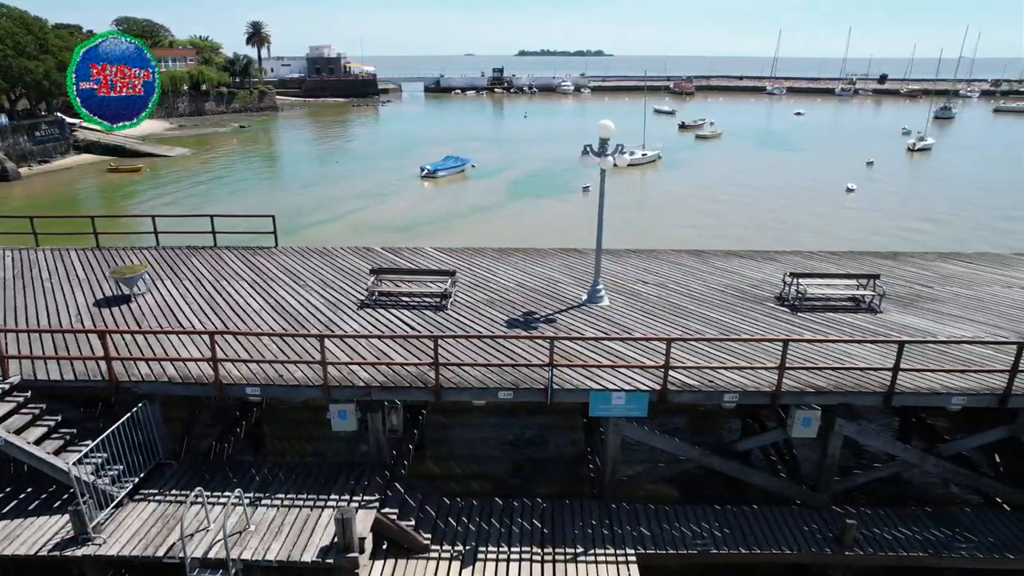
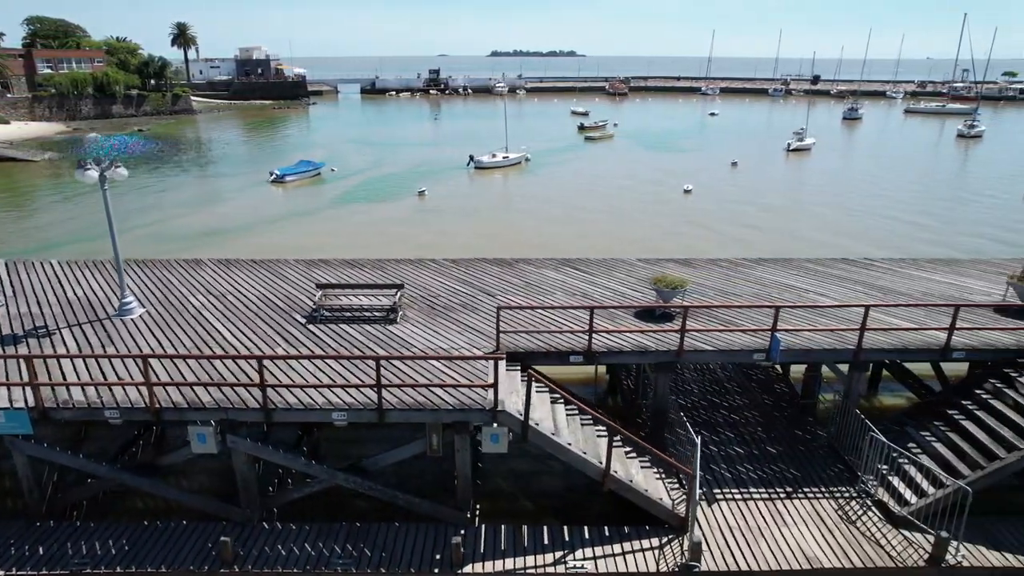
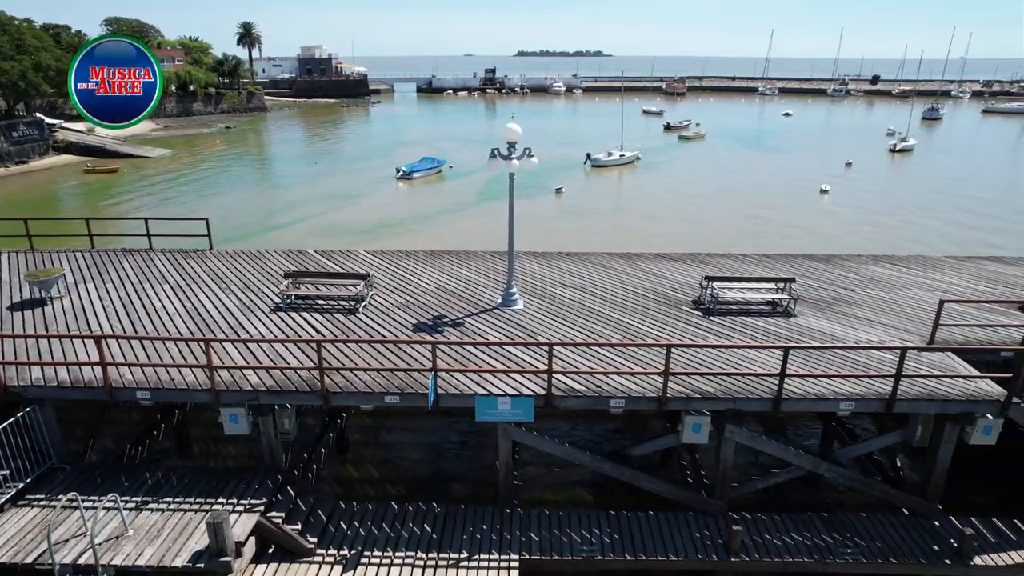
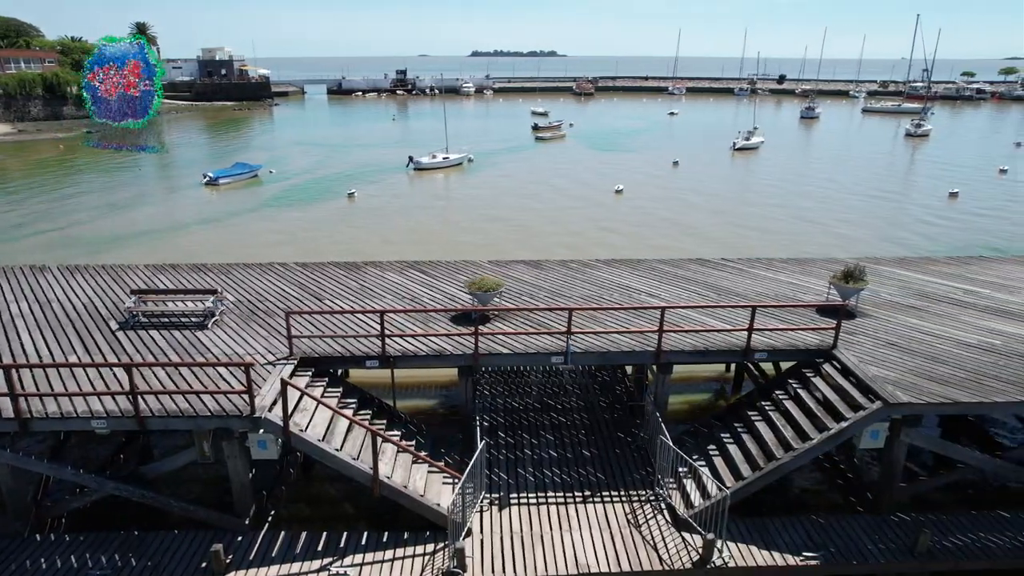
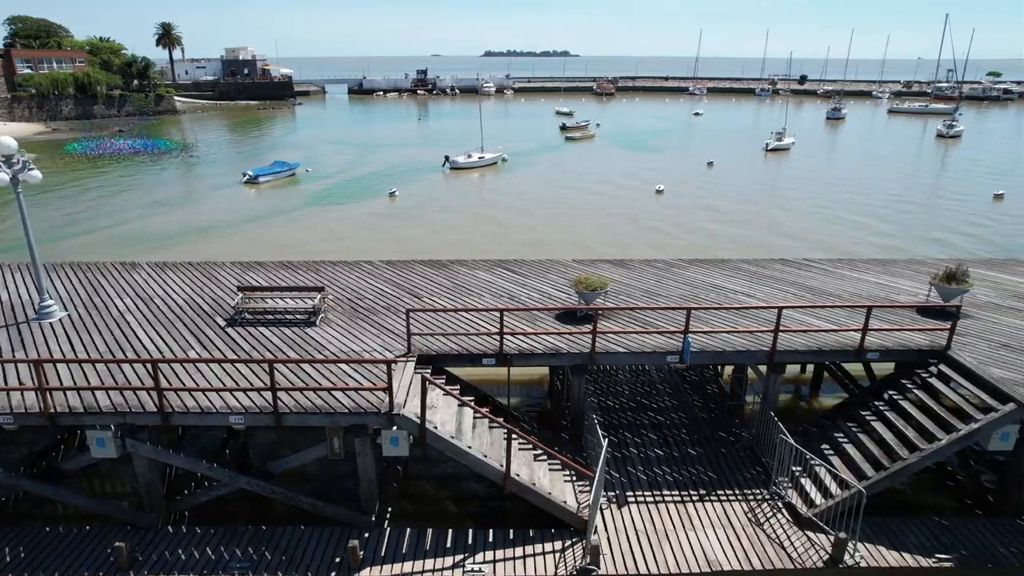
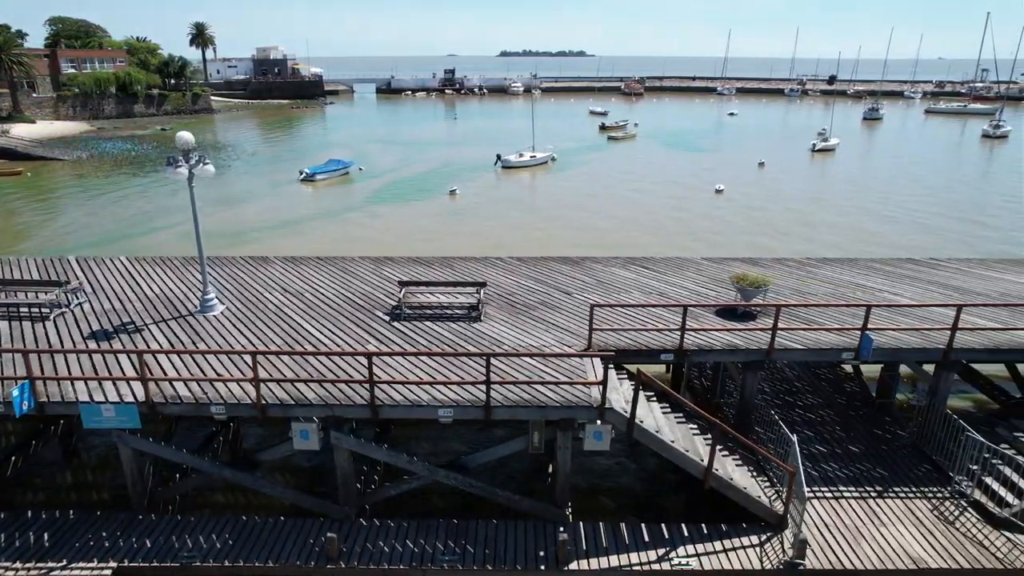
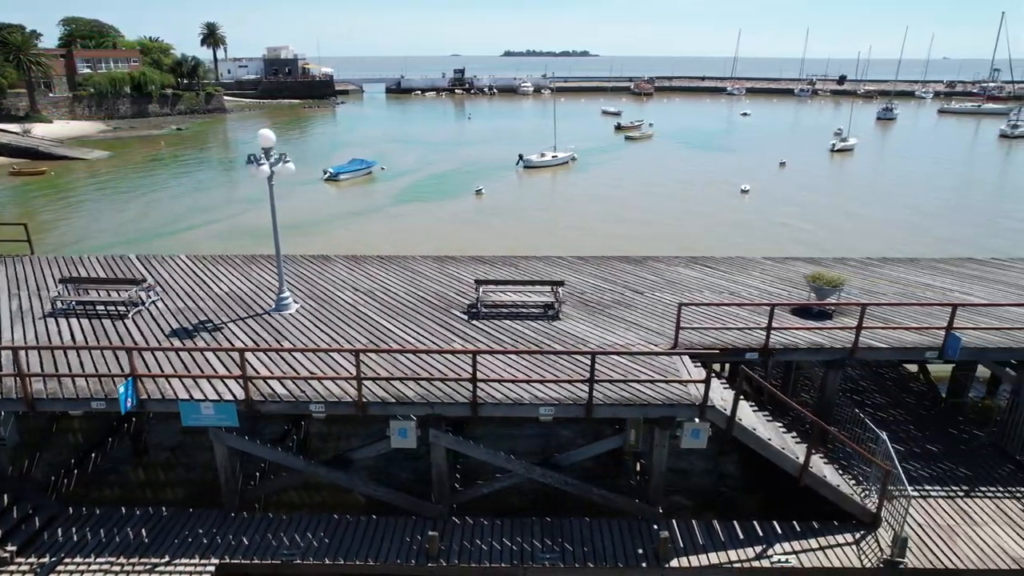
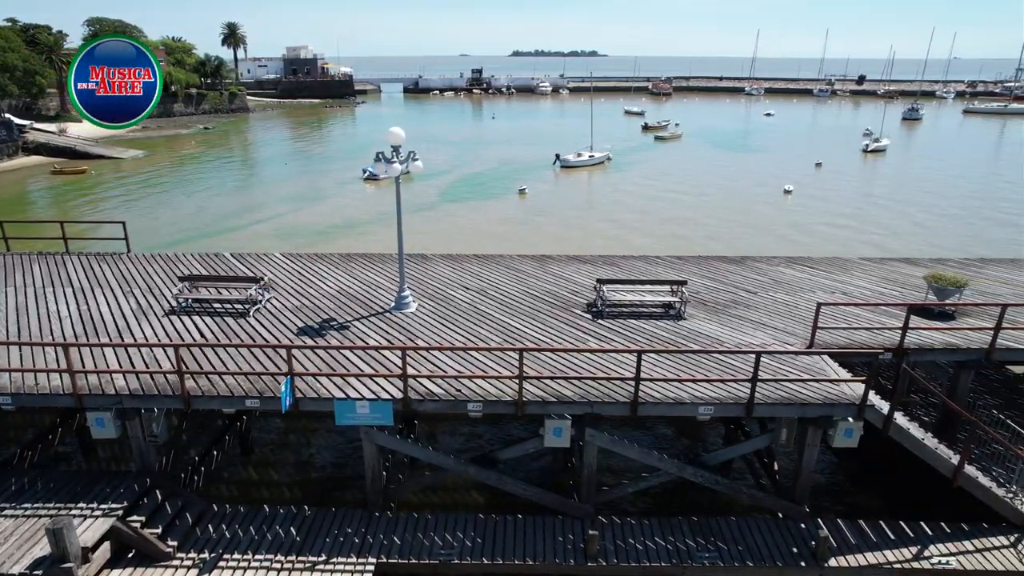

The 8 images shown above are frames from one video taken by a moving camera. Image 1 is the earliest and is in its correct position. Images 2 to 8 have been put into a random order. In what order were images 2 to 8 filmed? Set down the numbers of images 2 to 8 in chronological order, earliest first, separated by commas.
3, 8, 7, 6, 2, 5, 4
